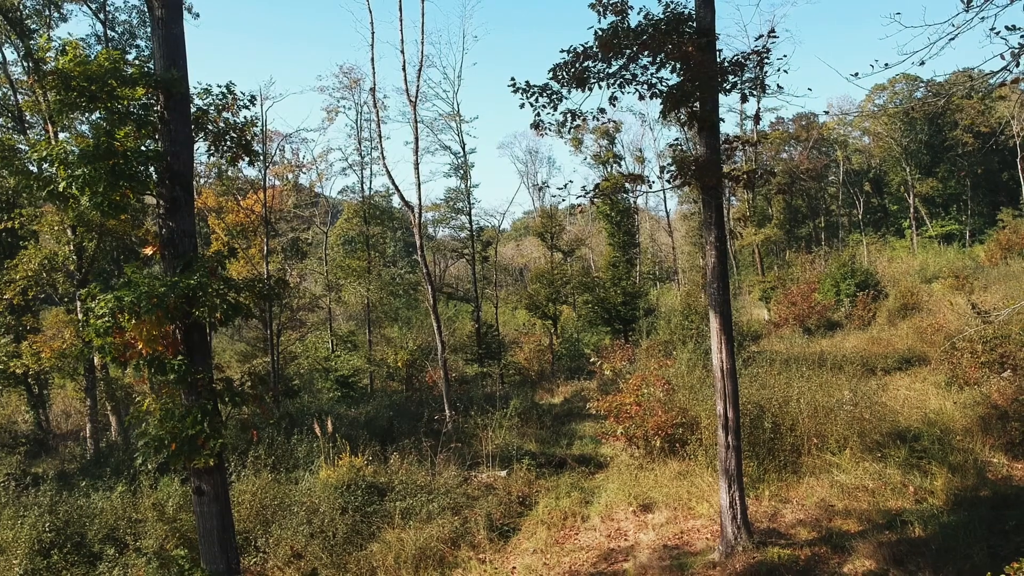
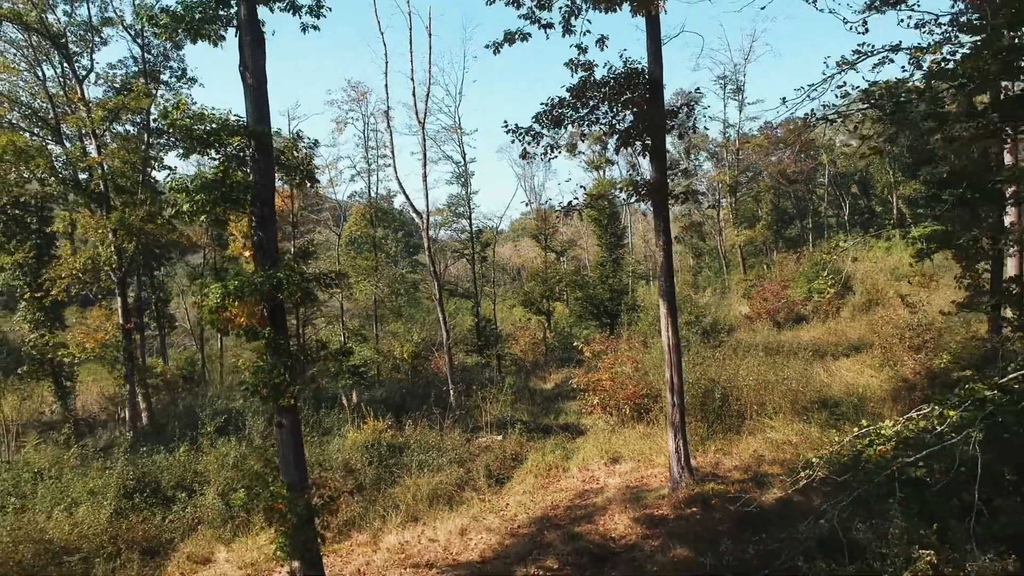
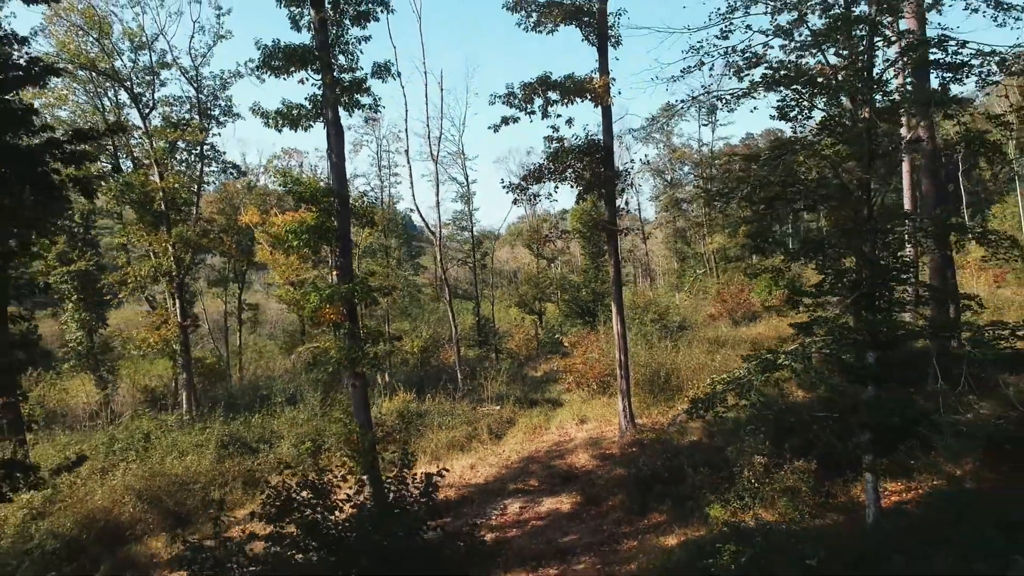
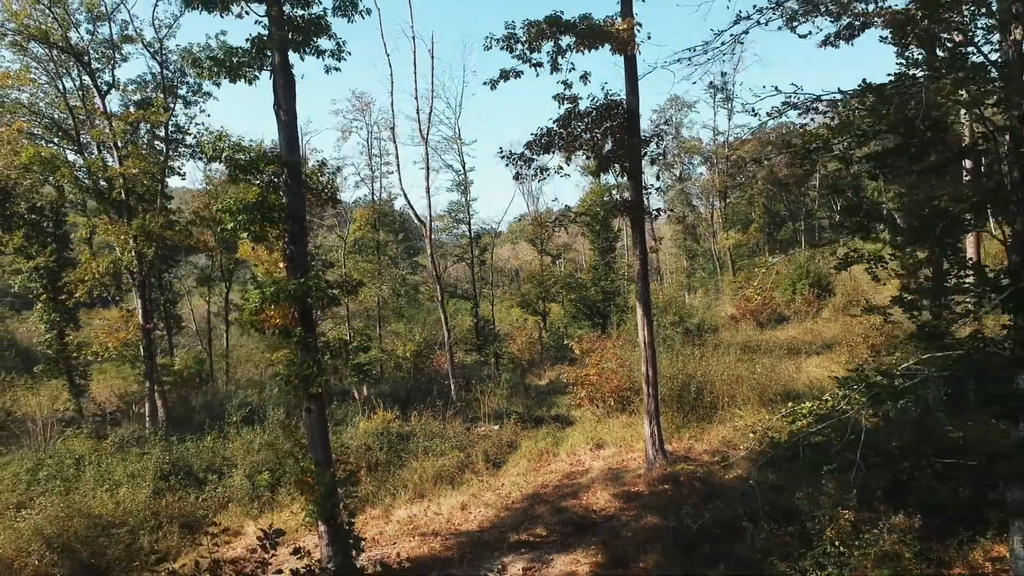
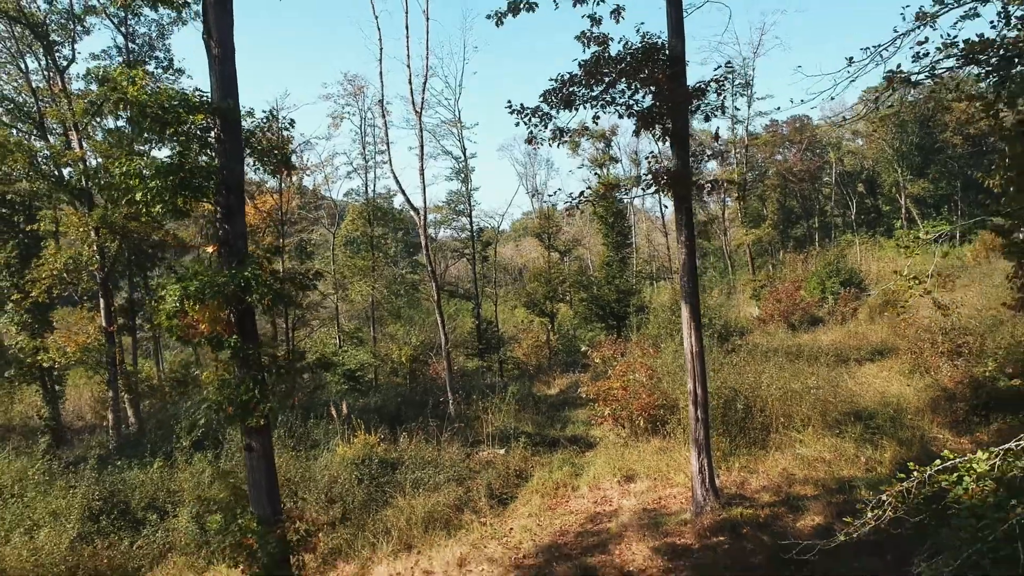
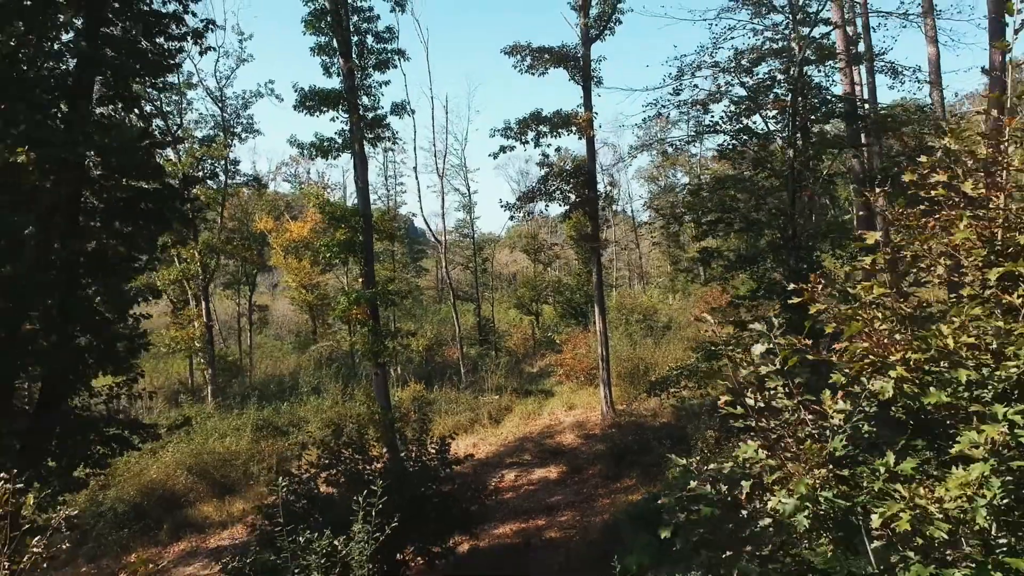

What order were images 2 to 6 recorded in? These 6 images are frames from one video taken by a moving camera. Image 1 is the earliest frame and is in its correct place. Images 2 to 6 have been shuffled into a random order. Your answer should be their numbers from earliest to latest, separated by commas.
5, 2, 4, 3, 6
